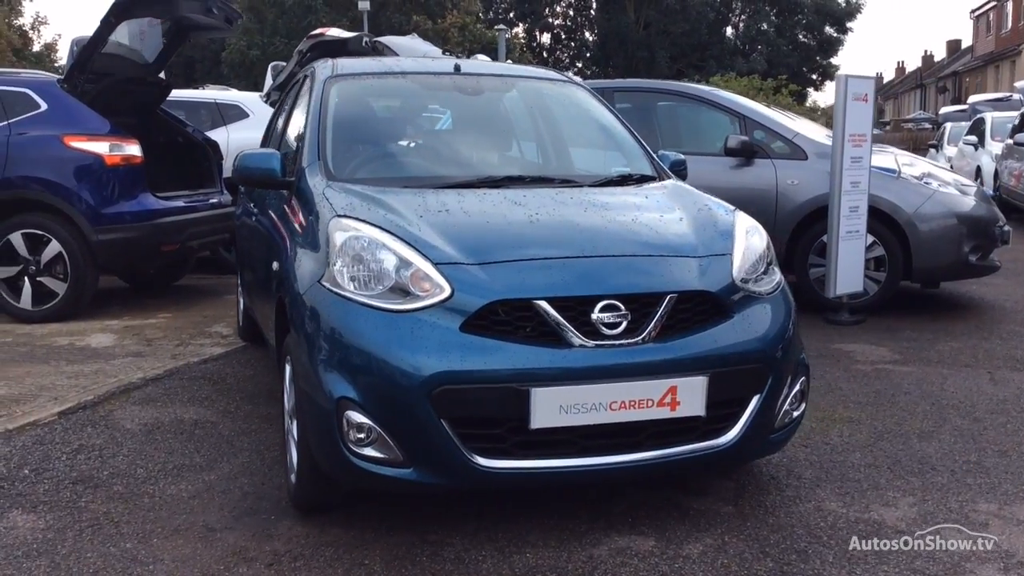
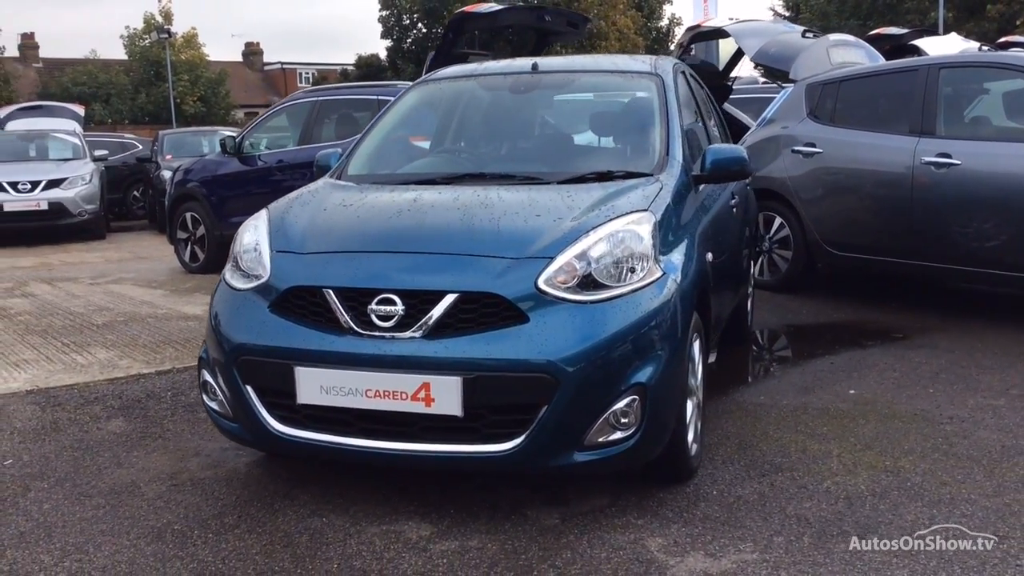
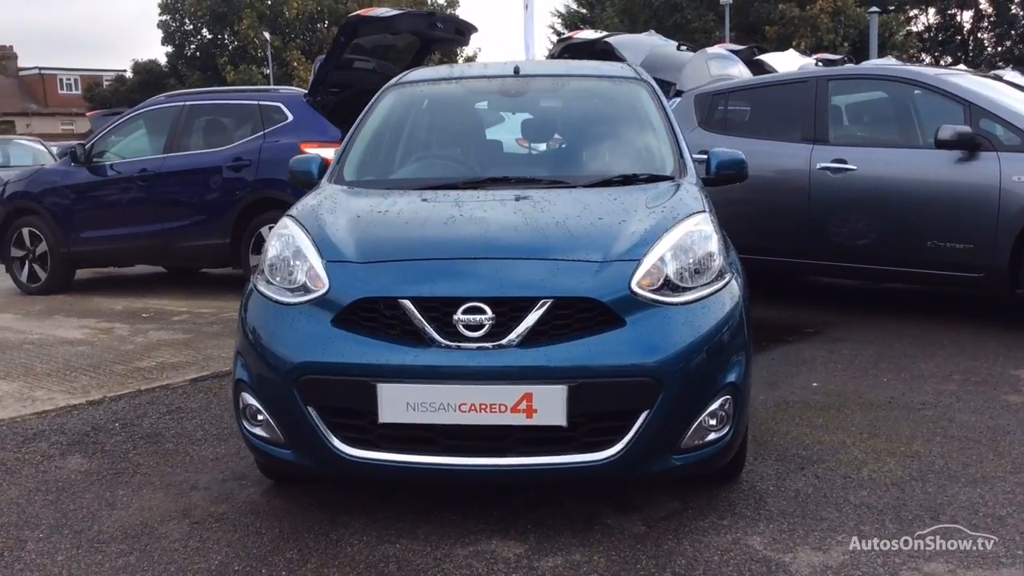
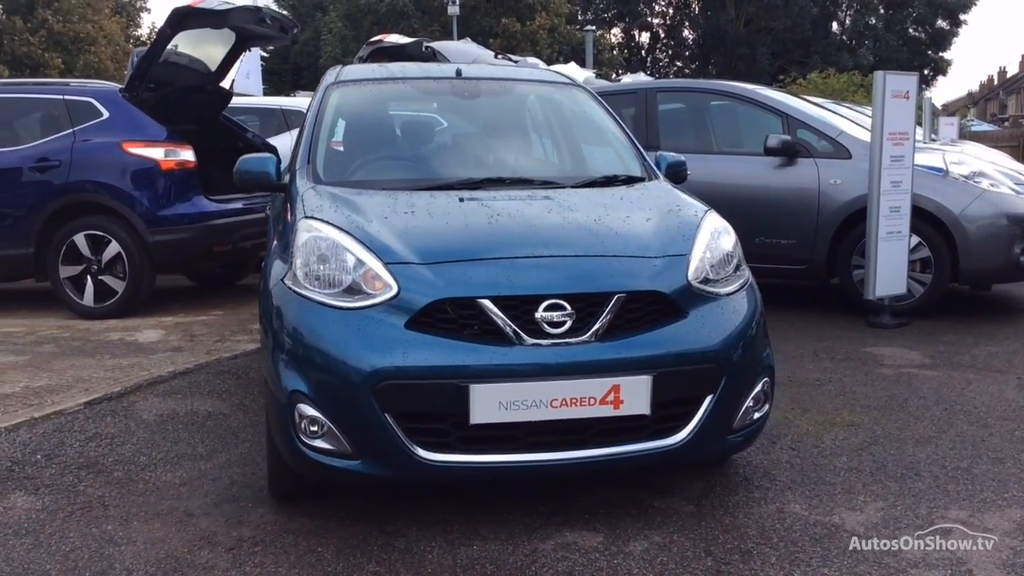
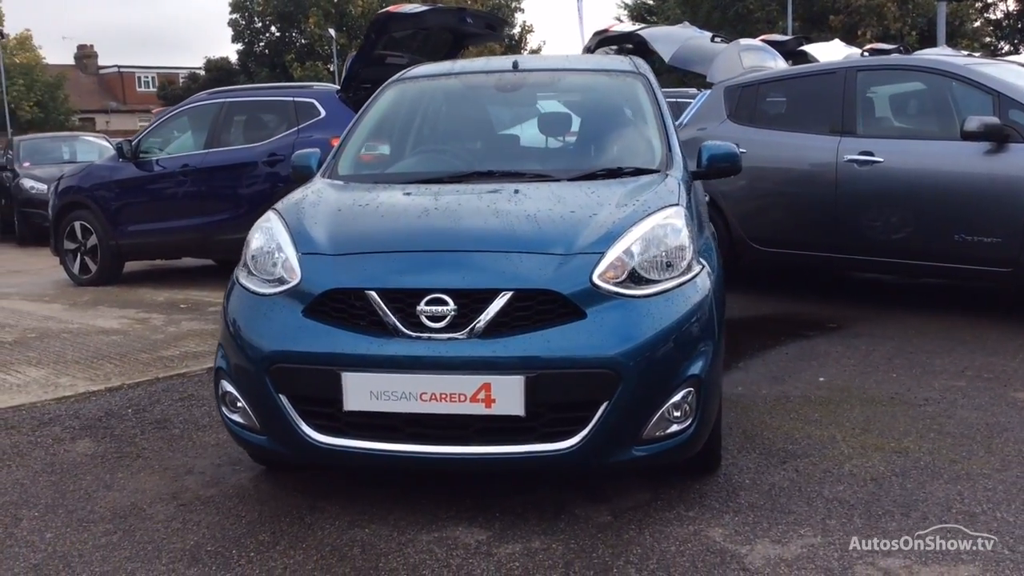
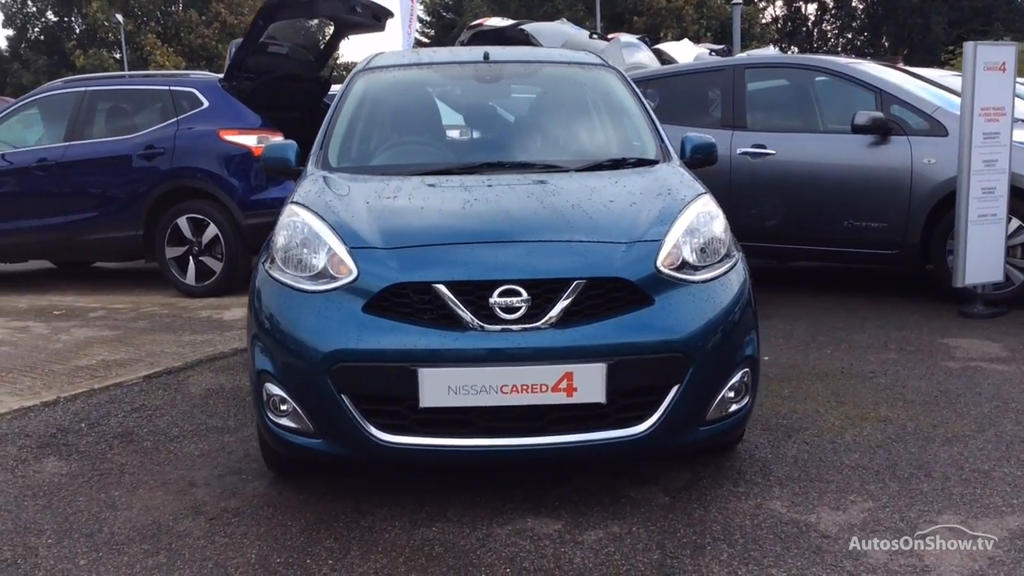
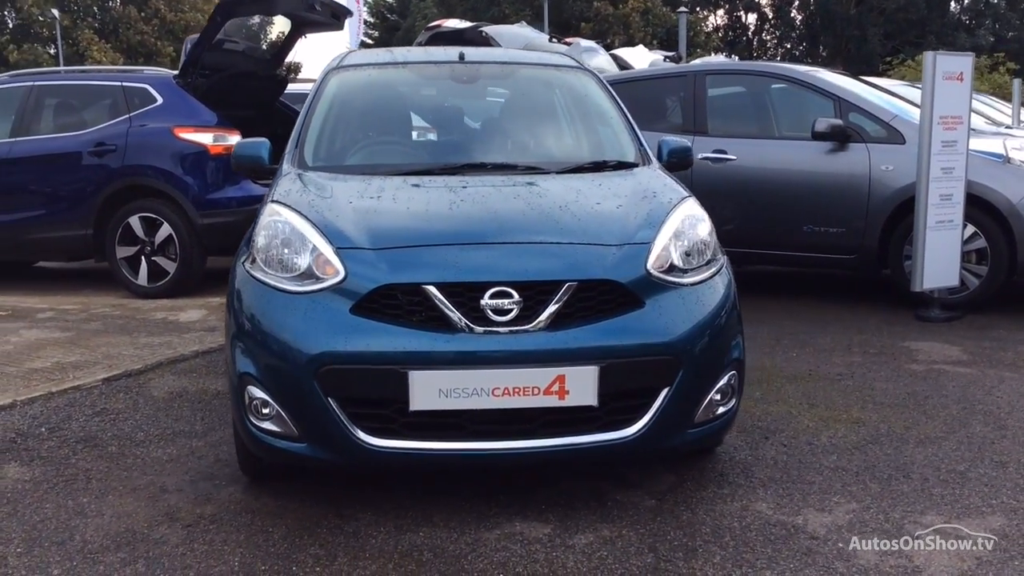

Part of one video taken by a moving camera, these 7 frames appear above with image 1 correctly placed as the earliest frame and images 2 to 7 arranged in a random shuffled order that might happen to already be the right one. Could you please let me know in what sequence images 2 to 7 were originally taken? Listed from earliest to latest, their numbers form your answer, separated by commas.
4, 7, 6, 3, 5, 2
